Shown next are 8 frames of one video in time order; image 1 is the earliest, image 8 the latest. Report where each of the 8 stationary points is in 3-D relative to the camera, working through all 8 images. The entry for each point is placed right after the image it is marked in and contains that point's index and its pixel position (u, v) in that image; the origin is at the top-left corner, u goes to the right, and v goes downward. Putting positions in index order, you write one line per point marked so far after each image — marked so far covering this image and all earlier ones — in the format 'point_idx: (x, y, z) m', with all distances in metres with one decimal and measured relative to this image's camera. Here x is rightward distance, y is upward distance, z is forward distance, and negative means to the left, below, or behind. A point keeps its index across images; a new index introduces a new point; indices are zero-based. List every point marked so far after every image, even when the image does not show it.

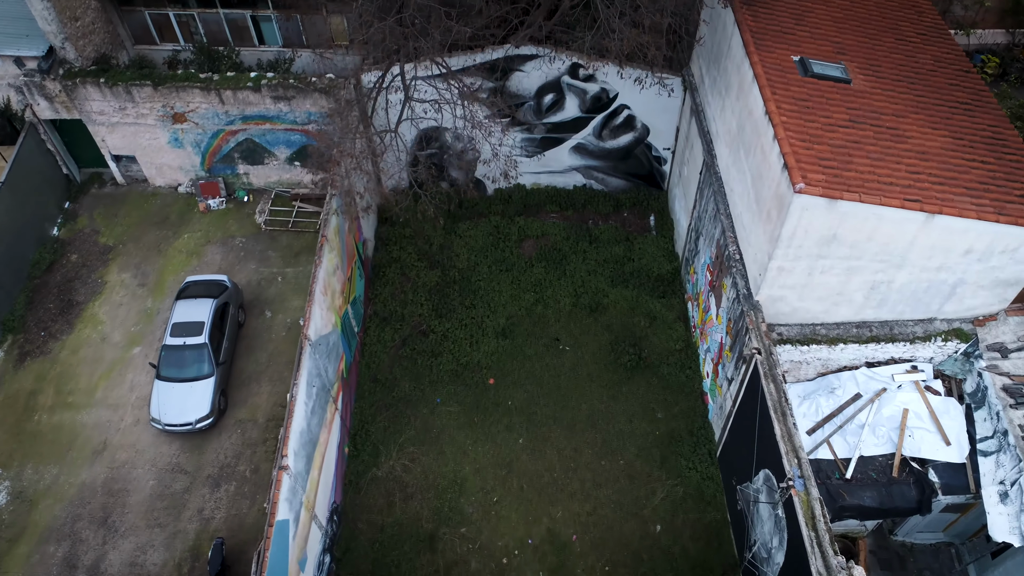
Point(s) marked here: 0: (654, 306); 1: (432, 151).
0: (+2.5, -0.3, +12.0) m
1: (-1.5, +2.6, +13.3) m
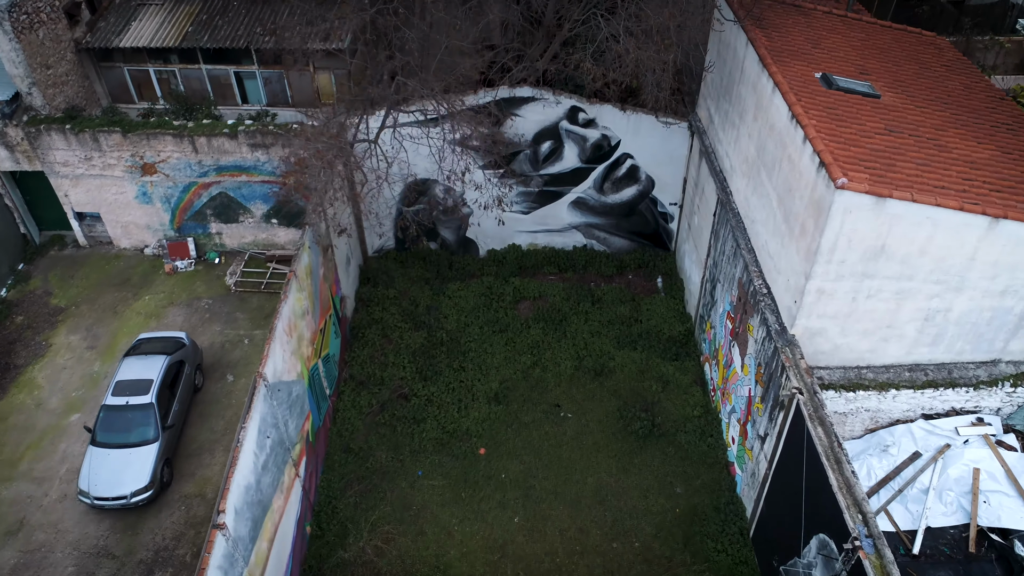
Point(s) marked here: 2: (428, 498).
0: (+2.4, -1.2, +10.7) m
1: (-1.6, +1.4, +12.4) m
2: (-1.1, -2.7, +9.1) m
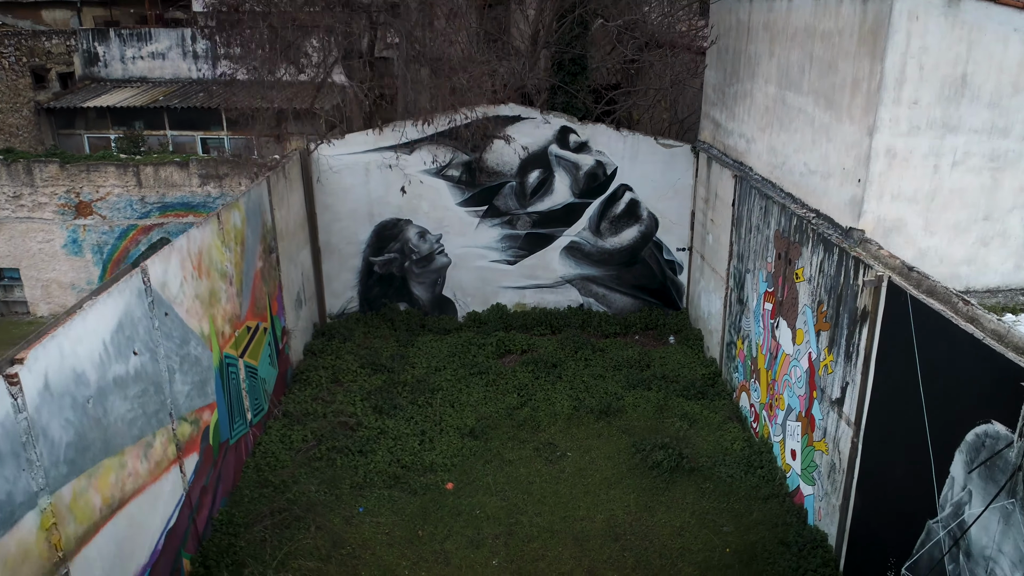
0: (+2.1, -1.4, +8.4) m
1: (-1.9, +0.5, +10.9) m
2: (-1.3, -2.2, +6.3) m
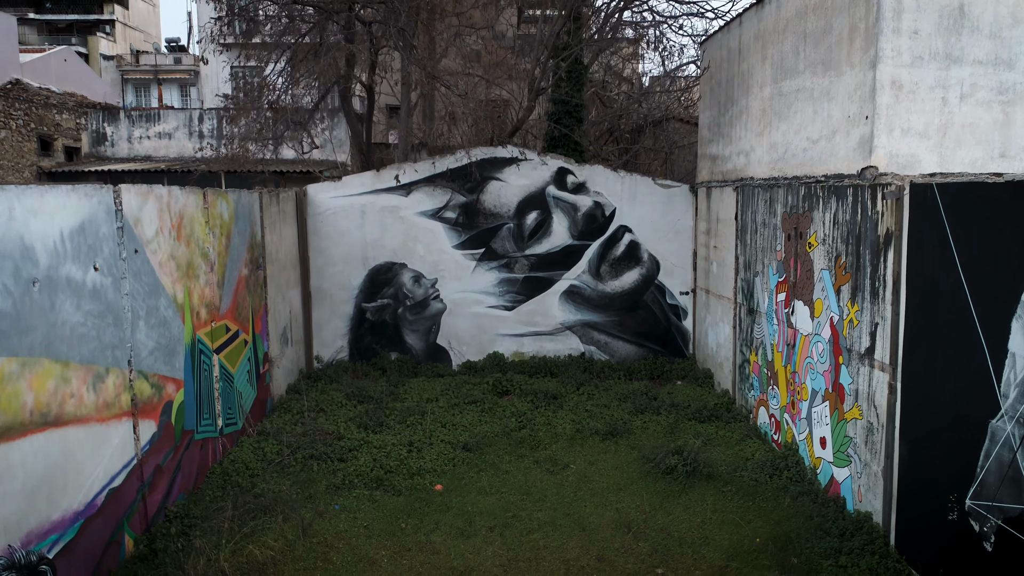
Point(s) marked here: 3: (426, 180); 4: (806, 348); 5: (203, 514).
0: (+2.1, -1.5, +7.7) m
1: (-1.9, -0.2, +10.5) m
2: (-1.3, -1.9, +5.5) m
3: (-1.3, +1.6, +10.3) m
4: (+2.6, -0.5, +6.3) m
5: (-2.5, -1.8, +5.6) m
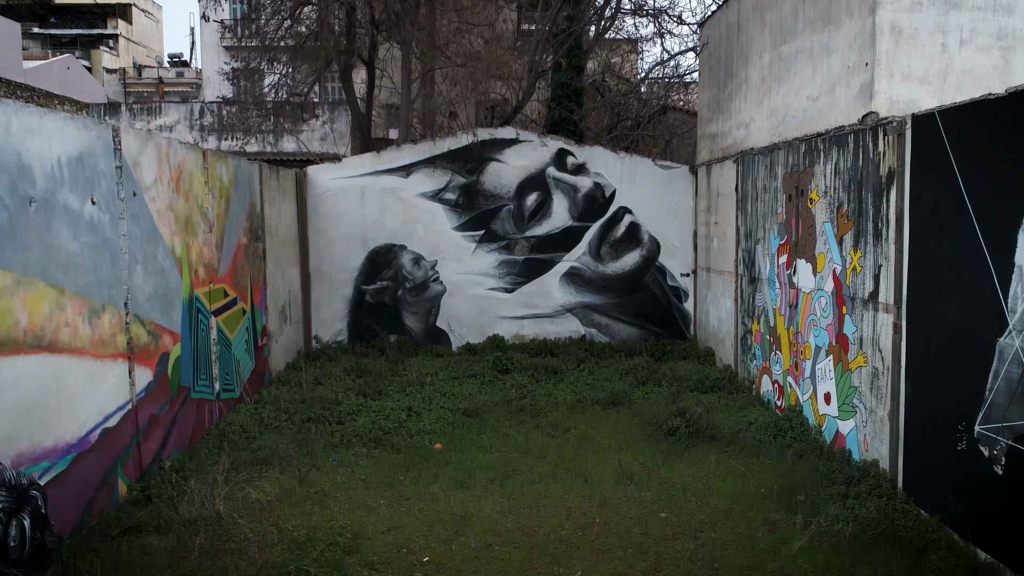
0: (+2.1, -1.2, +7.6) m
1: (-1.9, +0.1, +10.5) m
2: (-1.3, -1.5, +5.4) m
3: (-1.3, +1.8, +10.3) m
4: (+2.6, -0.2, +6.3) m
5: (-2.5, -1.4, +5.5) m
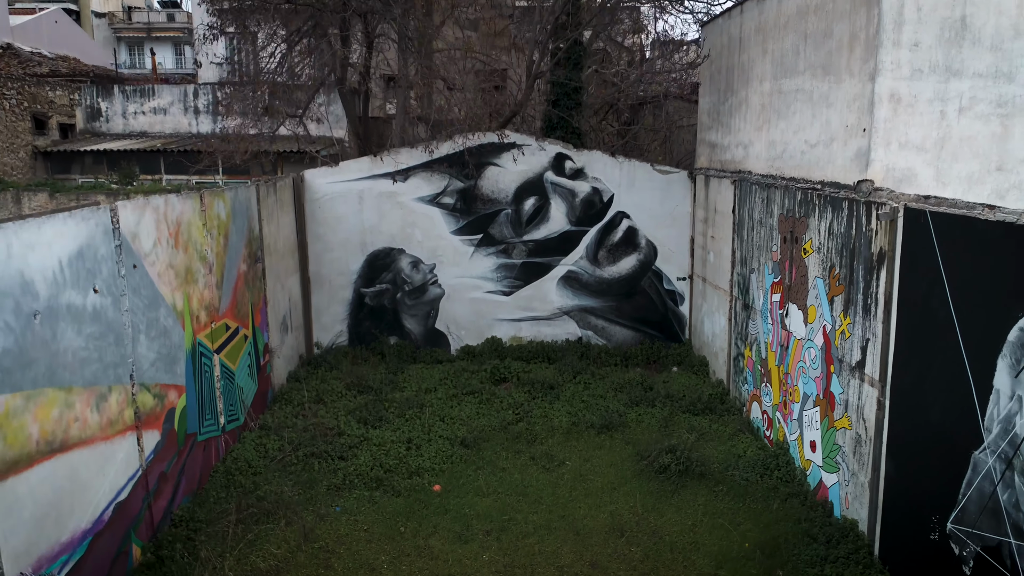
0: (+2.1, -1.5, +7.9) m
1: (-2.0, 0.0, +10.6) m
2: (-1.3, -2.0, +5.6) m
3: (-1.3, +1.8, +10.2) m
4: (+2.6, -0.6, +6.4) m
5: (-2.5, -1.9, +5.8) m
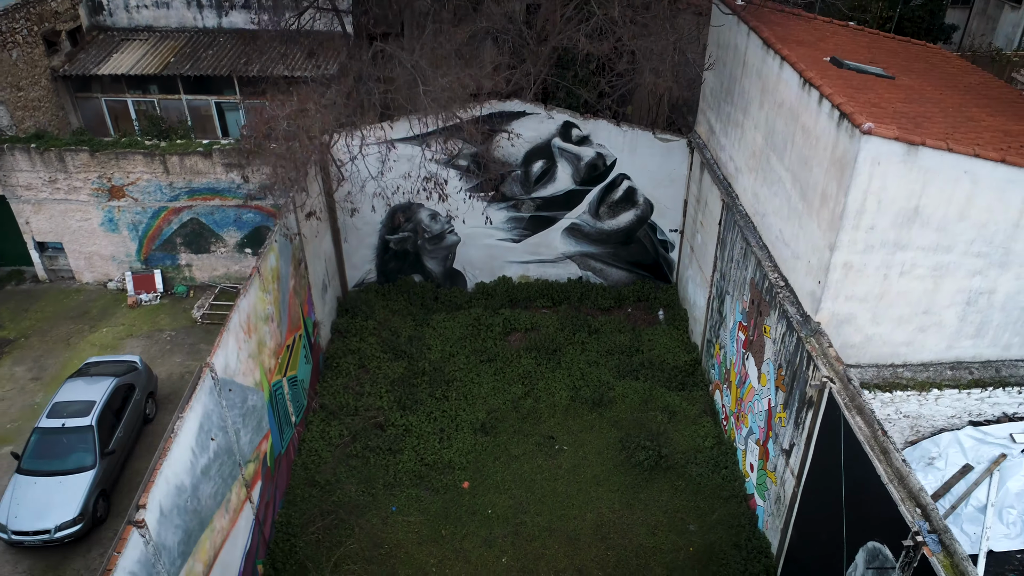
0: (+2.2, -1.5, +9.7) m
1: (-1.8, +0.9, +11.7) m
2: (-1.2, -2.8, +7.8) m
3: (-1.1, +2.4, +10.7) m
4: (+2.7, -1.2, +8.0) m
5: (-2.4, -2.6, +7.9) m
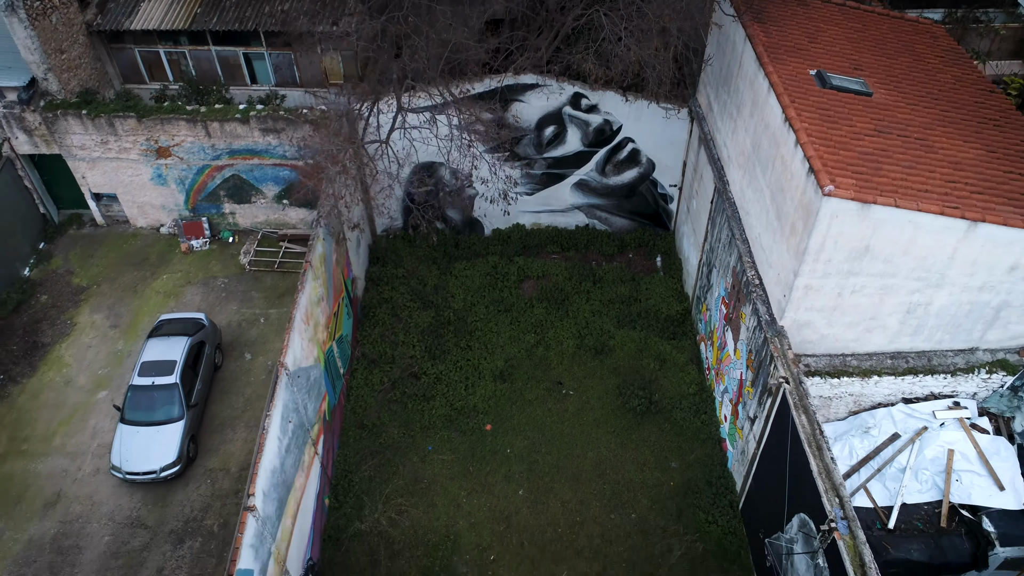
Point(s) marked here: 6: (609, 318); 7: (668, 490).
0: (+2.4, -1.0, +11.2) m
1: (-1.5, +1.8, +12.8) m
2: (-1.0, -2.6, +9.7) m
3: (-0.9, +3.1, +11.5) m
4: (+2.9, -1.0, +9.5) m
5: (-2.2, -2.4, +9.8) m
6: (+1.6, -0.5, +11.7) m
7: (+2.1, -2.7, +9.5) m
